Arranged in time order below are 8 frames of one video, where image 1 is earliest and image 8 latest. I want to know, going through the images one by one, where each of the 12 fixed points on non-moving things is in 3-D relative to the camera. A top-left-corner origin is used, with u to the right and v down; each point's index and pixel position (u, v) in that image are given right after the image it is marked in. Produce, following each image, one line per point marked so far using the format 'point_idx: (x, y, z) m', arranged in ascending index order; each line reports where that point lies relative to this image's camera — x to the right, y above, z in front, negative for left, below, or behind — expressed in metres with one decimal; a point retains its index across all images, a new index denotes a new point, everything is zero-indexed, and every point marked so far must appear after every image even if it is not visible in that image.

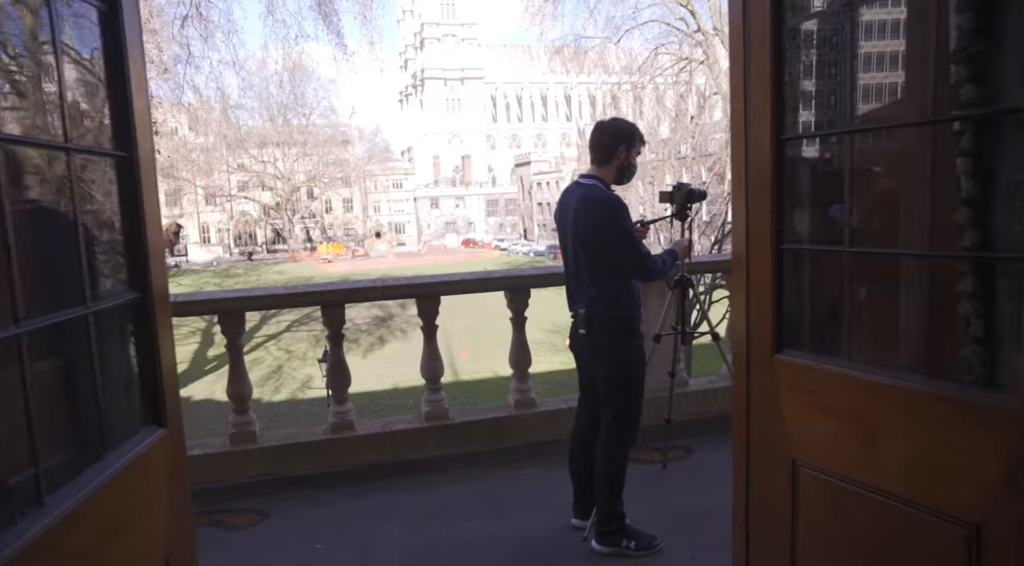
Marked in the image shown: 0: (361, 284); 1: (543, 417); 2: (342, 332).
0: (-1.0, 0.0, +4.4) m
1: (+0.2, -1.0, +4.8) m
2: (-1.2, -0.3, +4.5) m
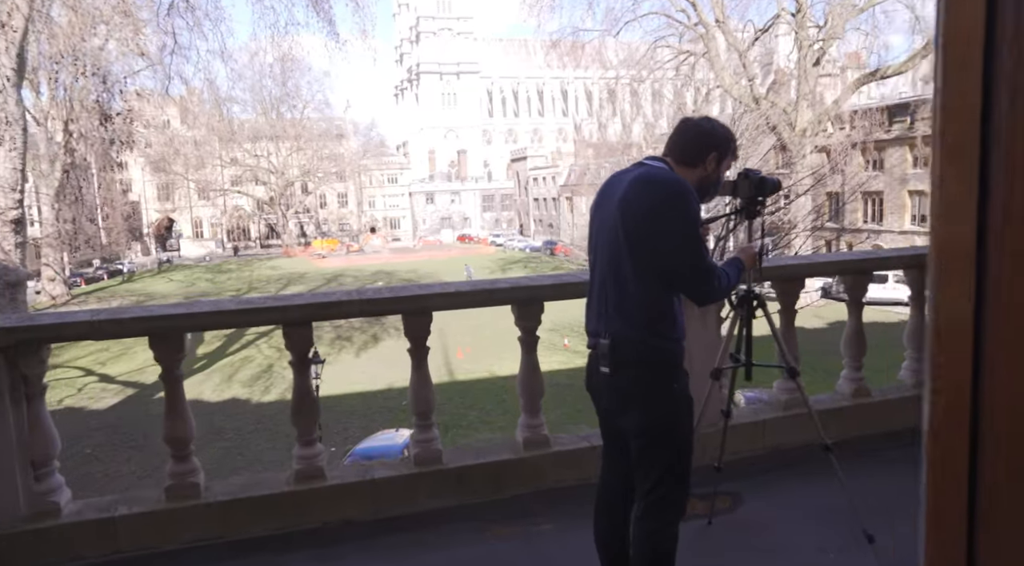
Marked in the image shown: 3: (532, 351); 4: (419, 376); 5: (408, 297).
0: (-0.9, -0.1, +3.5) m
1: (+0.3, -1.0, +3.9) m
2: (-1.1, -0.4, +3.6) m
3: (+0.1, -0.4, +3.9) m
4: (-0.5, -0.5, +3.8) m
5: (-0.5, -0.1, +3.6) m
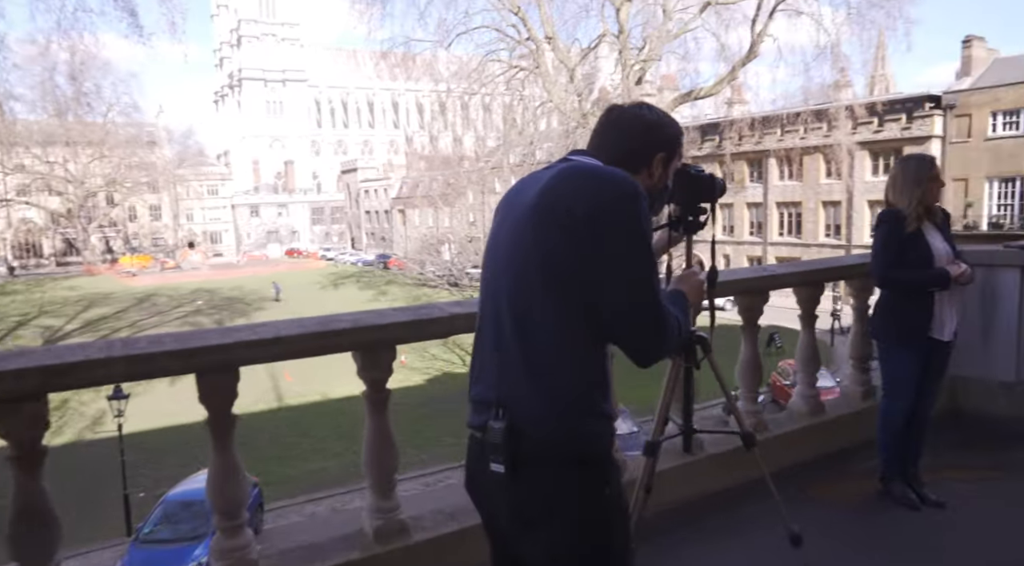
0: (-1.5, -0.3, +2.3) m
1: (-0.4, -1.2, +3.0) m
2: (-1.7, -0.6, +2.3) m
3: (-0.6, -0.6, +2.9) m
4: (-1.2, -0.7, +2.6) m
5: (-1.1, -0.2, +2.5) m
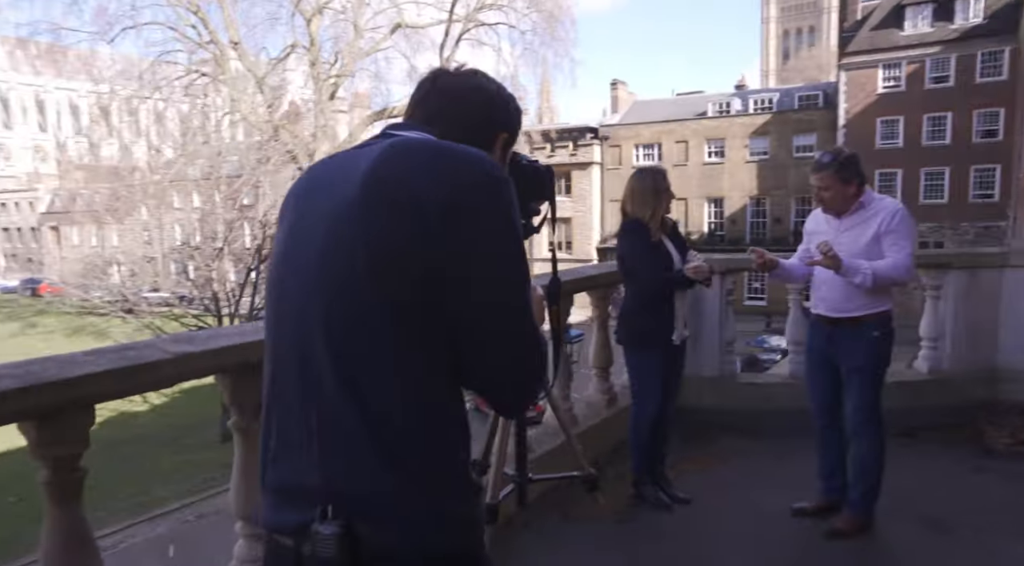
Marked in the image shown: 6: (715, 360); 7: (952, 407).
0: (-2.0, -0.4, +1.1) m
1: (-1.2, -1.3, +2.1) m
2: (-2.1, -0.7, +1.0) m
3: (-1.4, -0.7, +2.0) m
4: (-1.8, -0.8, +1.5) m
5: (-1.7, -0.4, +1.3) m
6: (+1.6, -0.6, +5.1) m
7: (+3.2, -0.9, +4.9) m
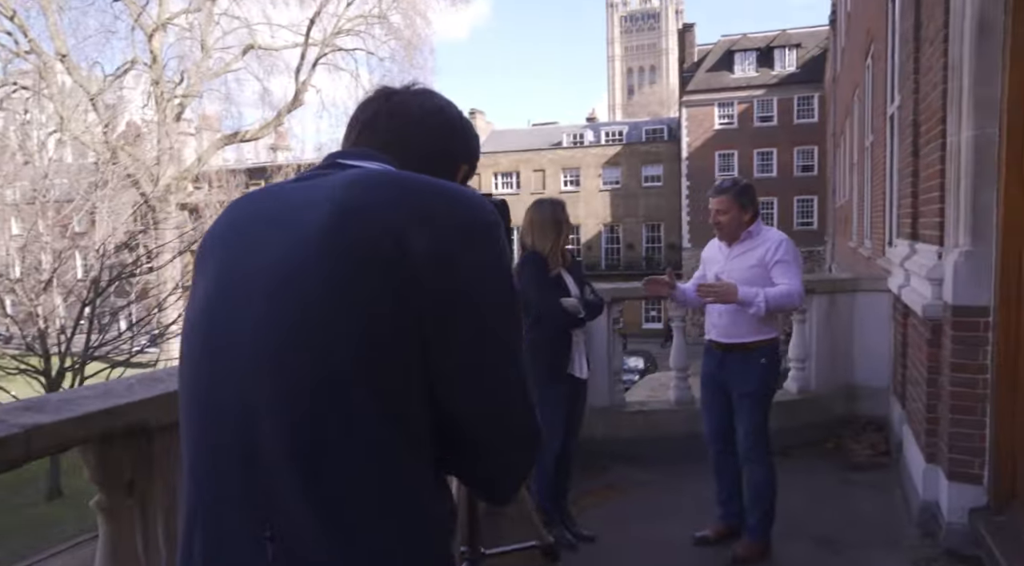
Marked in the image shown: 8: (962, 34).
0: (-2.0, -0.5, +0.5) m
1: (-1.4, -1.5, +1.6) m
2: (-2.1, -0.9, +0.4) m
3: (-1.5, -0.8, +1.5) m
4: (-1.8, -1.0, +0.9) m
5: (-1.7, -0.5, +0.8) m
6: (+0.7, -0.8, +5.1) m
7: (+2.4, -1.1, +5.2) m
8: (+2.2, +1.2, +3.3) m
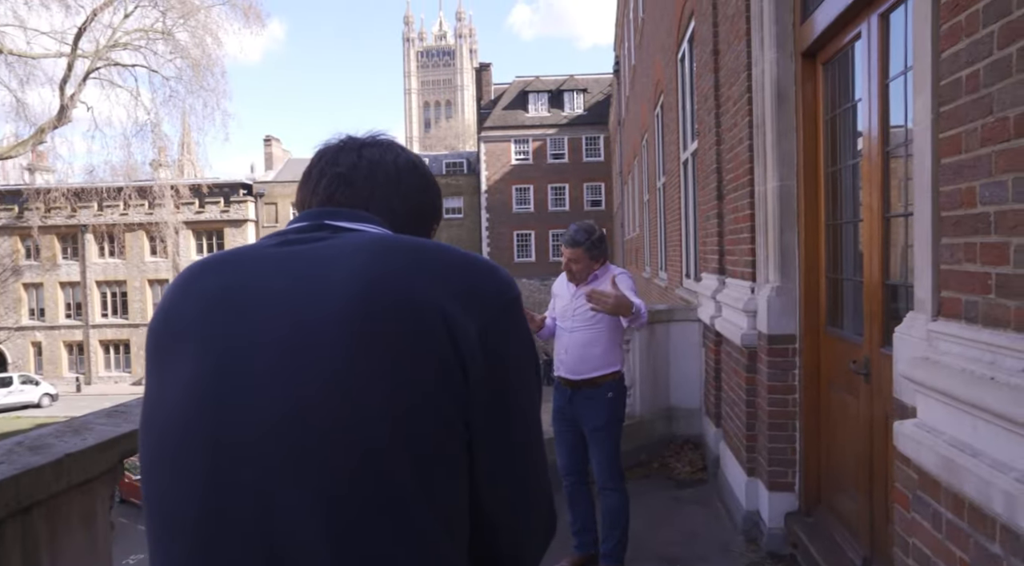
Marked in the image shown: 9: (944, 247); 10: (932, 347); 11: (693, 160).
0: (-1.7, -0.6, -0.2) m
1: (-1.5, -1.6, +1.1) m
2: (-1.8, -1.0, -0.3) m
3: (-1.6, -1.0, +0.9) m
4: (-1.7, -1.1, +0.3) m
5: (-1.6, -0.6, +0.2) m
6: (-0.5, -1.1, +5.1) m
7: (+1.1, -1.4, +5.6) m
8: (+1.4, +1.0, +3.8) m
9: (+1.2, +0.1, +1.8) m
10: (+1.2, -0.2, +1.9) m
11: (+2.0, +1.4, +7.3) m
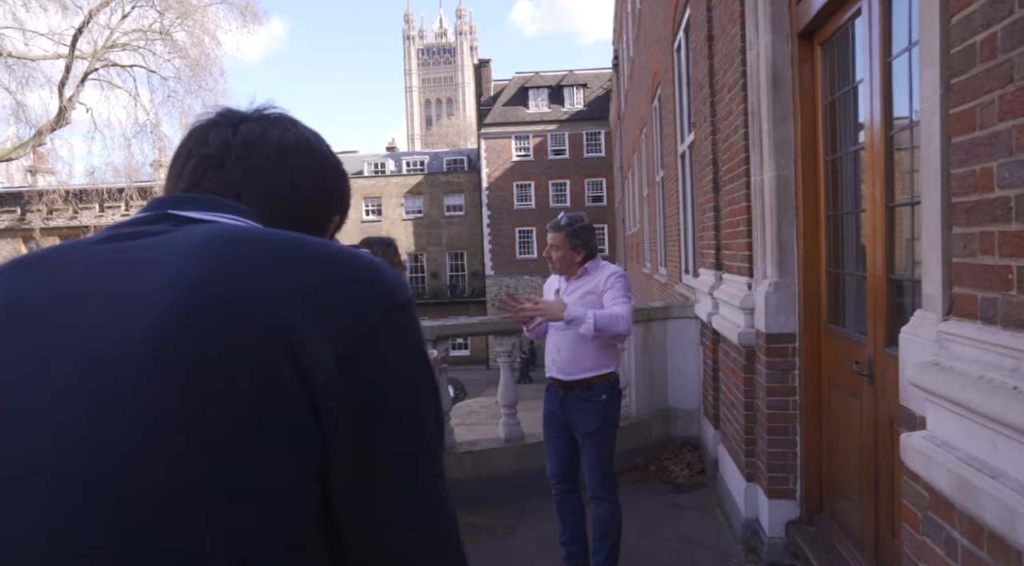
0: (-1.8, -0.6, -0.3) m
1: (-1.5, -1.6, +0.9) m
2: (-1.9, -1.0, -0.5) m
3: (-1.7, -1.0, +0.7) m
4: (-1.8, -1.1, +0.1) m
5: (-1.7, -0.6, 0.0) m
6: (-0.6, -1.1, +4.9) m
7: (+1.1, -1.4, +5.4) m
8: (+1.3, +1.1, +3.6) m
9: (+1.1, +0.1, +1.6) m
10: (+1.1, -0.2, +1.7) m
11: (+1.9, +1.4, +7.1) m
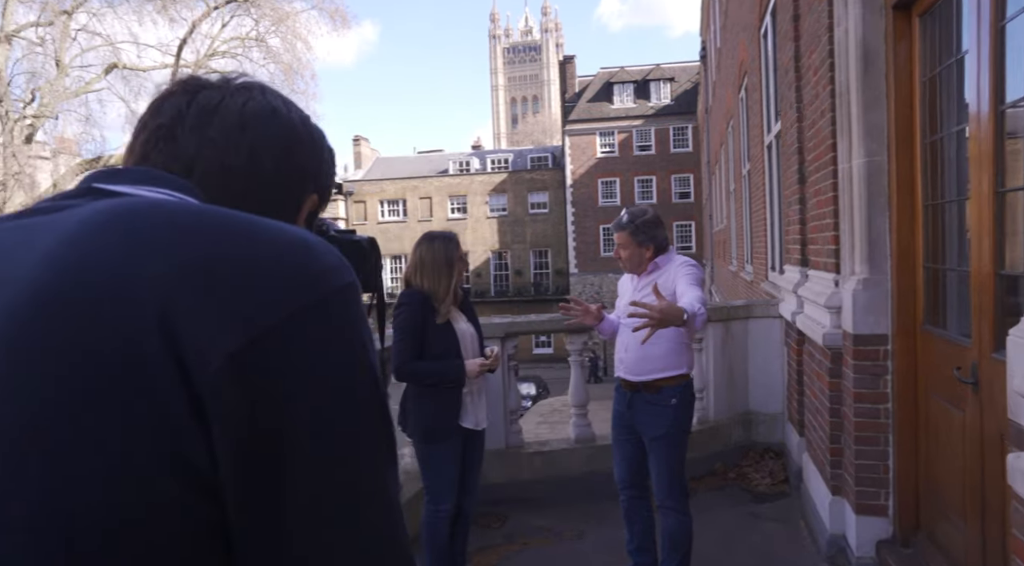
0: (-2.0, -0.6, -0.2) m
1: (-1.5, -1.6, +1.0) m
2: (-2.0, -1.0, -0.3) m
3: (-1.7, -1.0, +0.9) m
4: (-1.9, -1.1, +0.2) m
5: (-1.8, -0.6, +0.1) m
6: (-0.1, -1.1, +4.8) m
7: (+1.6, -1.3, +5.2) m
8: (+1.7, +1.1, +3.3) m
9: (+1.2, +0.1, +1.4) m
10: (+1.2, -0.2, +1.4) m
11: (+2.6, +1.4, +6.7) m
